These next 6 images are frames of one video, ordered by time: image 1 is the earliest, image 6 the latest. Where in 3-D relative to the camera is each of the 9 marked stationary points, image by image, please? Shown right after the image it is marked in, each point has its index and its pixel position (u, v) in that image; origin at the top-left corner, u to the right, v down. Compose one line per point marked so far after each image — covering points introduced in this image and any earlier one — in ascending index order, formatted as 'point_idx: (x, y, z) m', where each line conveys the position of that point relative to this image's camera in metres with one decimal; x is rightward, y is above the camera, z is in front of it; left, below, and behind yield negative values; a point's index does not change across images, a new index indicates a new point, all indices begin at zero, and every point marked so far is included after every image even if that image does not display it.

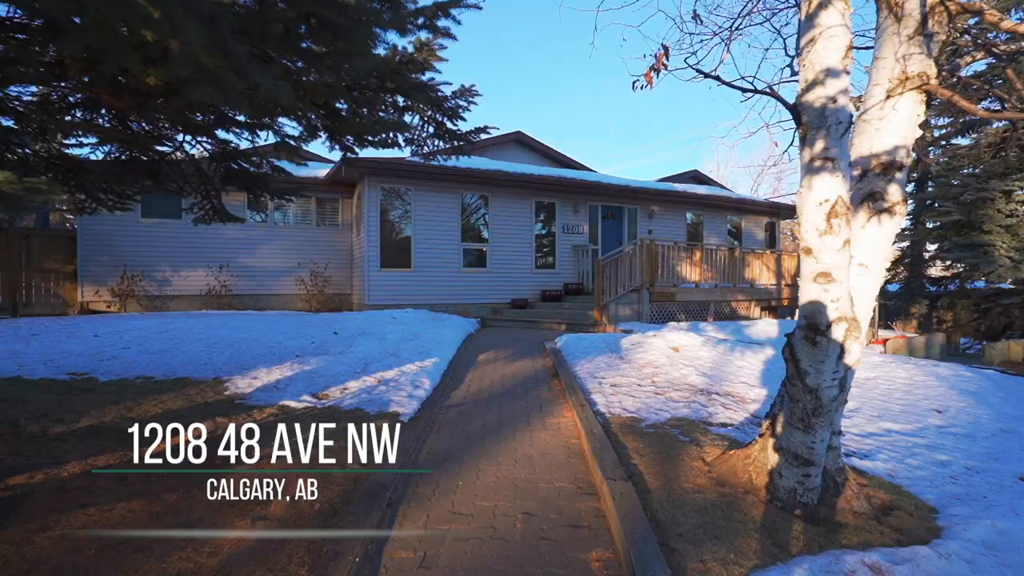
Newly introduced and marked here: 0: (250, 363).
0: (-3.1, -0.9, +6.6) m
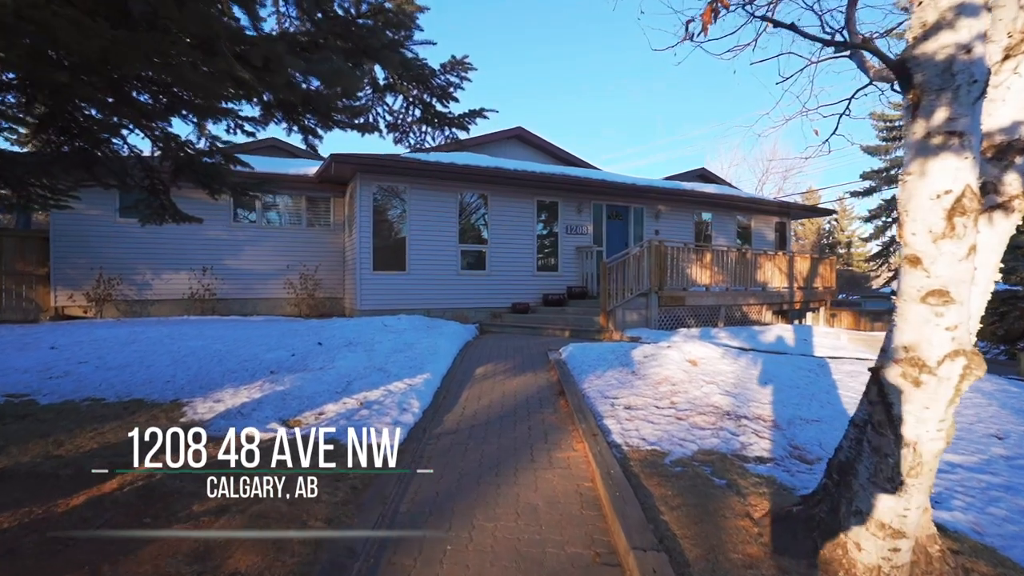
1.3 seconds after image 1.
0: (-3.1, -1.0, +5.9) m
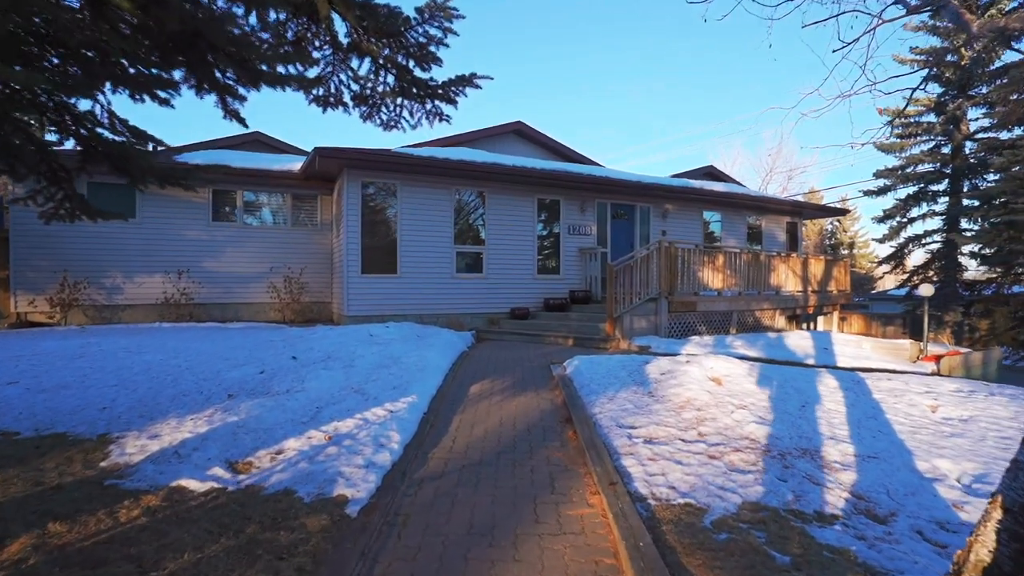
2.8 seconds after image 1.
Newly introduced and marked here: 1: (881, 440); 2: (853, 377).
0: (-3.1, -1.1, +4.9) m
1: (+3.5, -1.4, +5.2) m
2: (+4.9, -1.3, +7.9) m
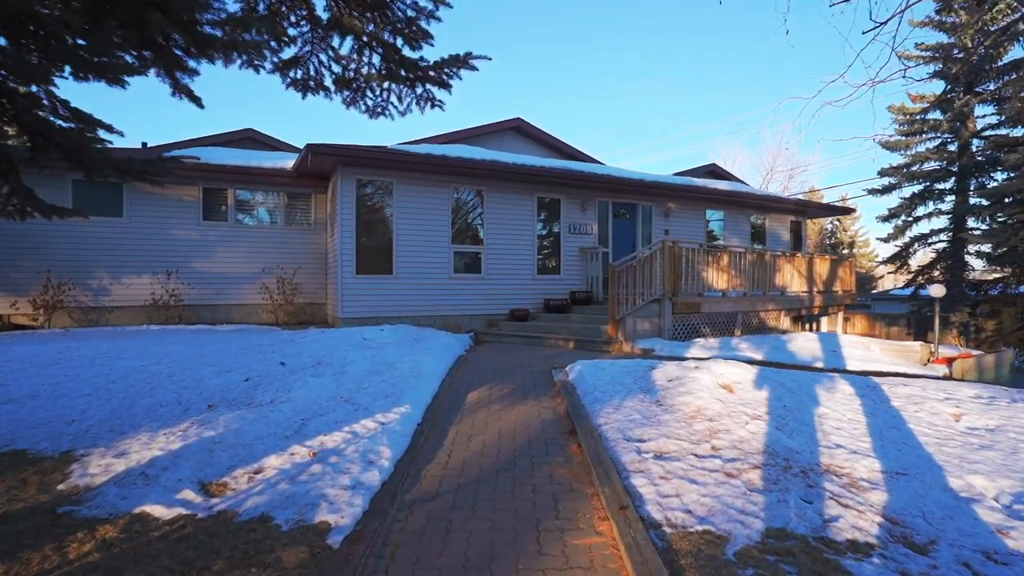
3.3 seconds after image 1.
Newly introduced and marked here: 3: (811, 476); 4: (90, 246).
0: (-3.1, -1.1, +4.6) m
1: (+3.5, -1.4, +4.9) m
2: (+4.9, -1.3, +7.6) m
3: (+2.3, -1.4, +4.2) m
4: (-8.7, +0.9, +11.5) m
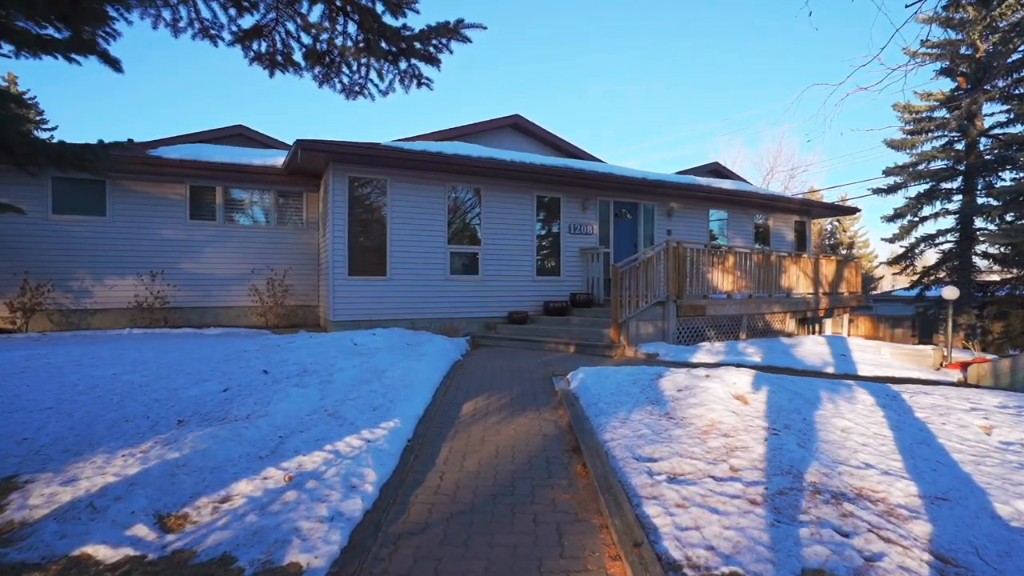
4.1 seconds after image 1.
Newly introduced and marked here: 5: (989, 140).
0: (-3.2, -1.2, +4.1) m
1: (+3.5, -1.5, +4.4) m
2: (+4.9, -1.3, +7.2) m
3: (+2.3, -1.5, +3.8) m
4: (-8.8, +0.8, +11.0) m
5: (+15.8, +4.9, +18.3) m
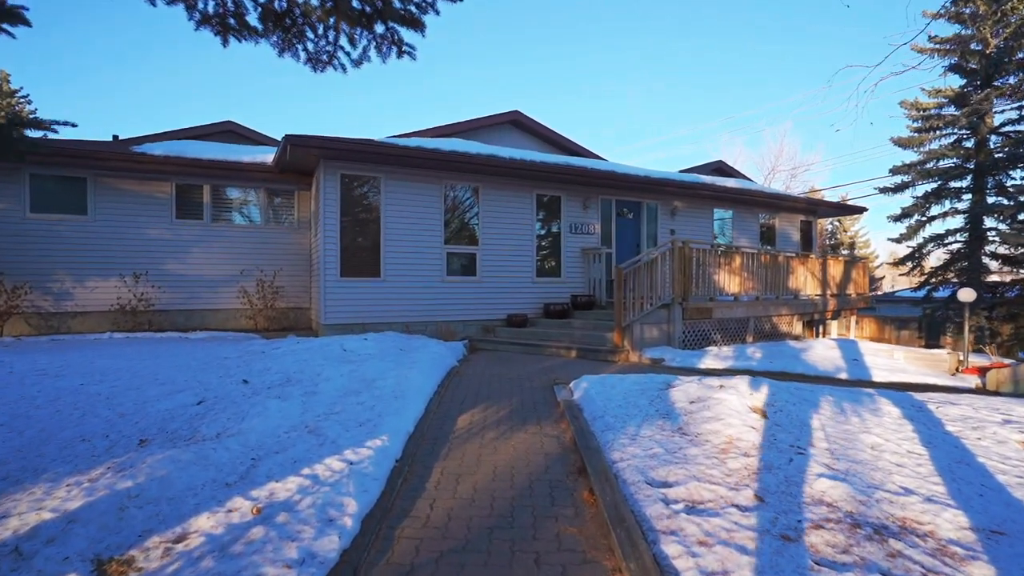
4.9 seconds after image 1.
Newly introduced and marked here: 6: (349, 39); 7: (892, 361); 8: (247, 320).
0: (-3.2, -1.2, +3.7) m
1: (+3.4, -1.5, +4.0) m
2: (+4.8, -1.4, +6.7) m
3: (+2.3, -1.5, +3.3) m
4: (-8.8, +0.8, +10.6) m
5: (+15.7, +4.8, +17.9) m
6: (-1.0, +1.5, +3.8) m
7: (+7.8, -1.5, +11.3) m
8: (-5.6, -0.7, +11.8) m
